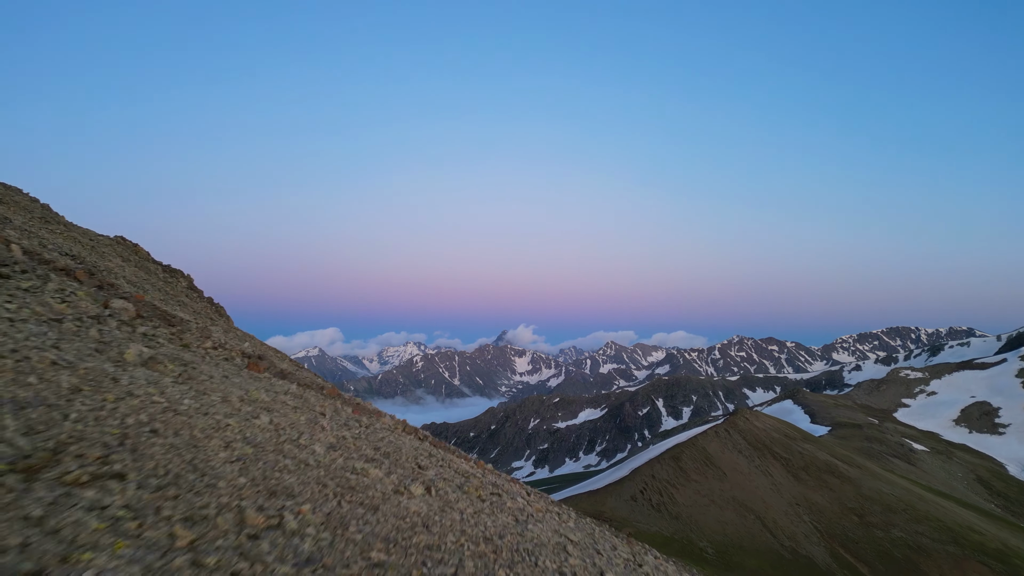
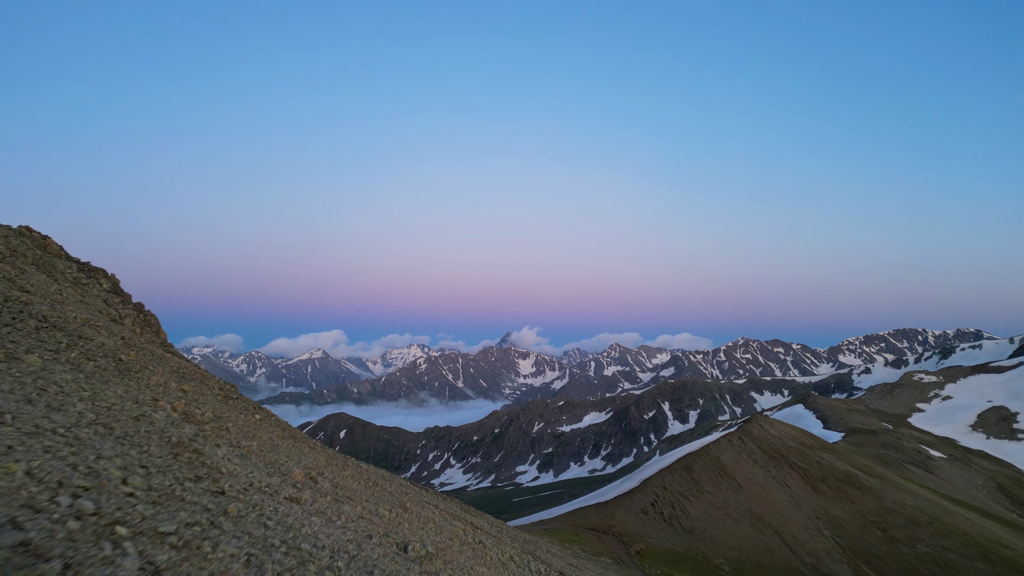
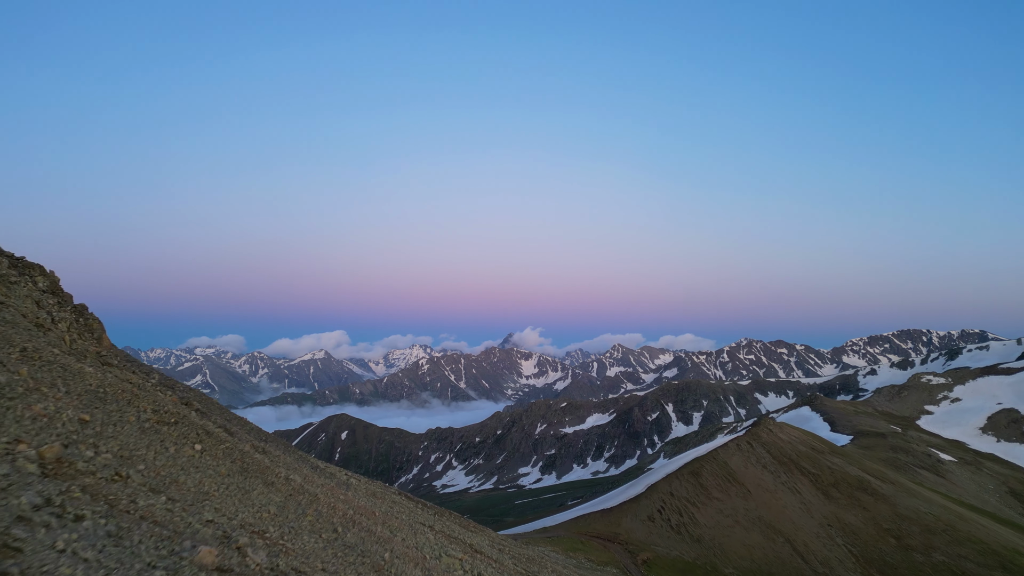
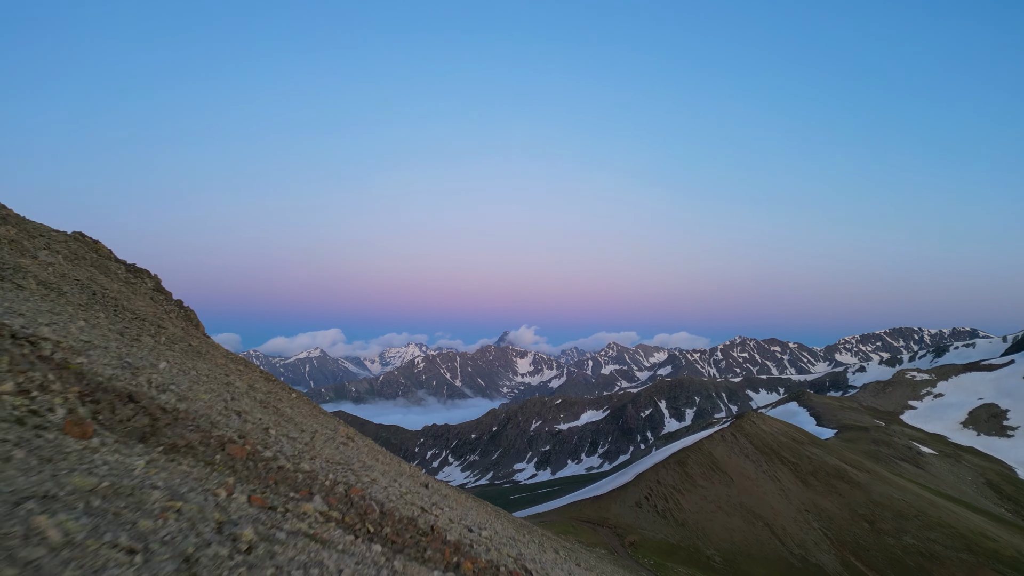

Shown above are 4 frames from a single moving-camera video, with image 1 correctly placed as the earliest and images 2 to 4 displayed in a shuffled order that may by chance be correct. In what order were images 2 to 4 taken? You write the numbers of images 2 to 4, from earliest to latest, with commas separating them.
4, 2, 3
